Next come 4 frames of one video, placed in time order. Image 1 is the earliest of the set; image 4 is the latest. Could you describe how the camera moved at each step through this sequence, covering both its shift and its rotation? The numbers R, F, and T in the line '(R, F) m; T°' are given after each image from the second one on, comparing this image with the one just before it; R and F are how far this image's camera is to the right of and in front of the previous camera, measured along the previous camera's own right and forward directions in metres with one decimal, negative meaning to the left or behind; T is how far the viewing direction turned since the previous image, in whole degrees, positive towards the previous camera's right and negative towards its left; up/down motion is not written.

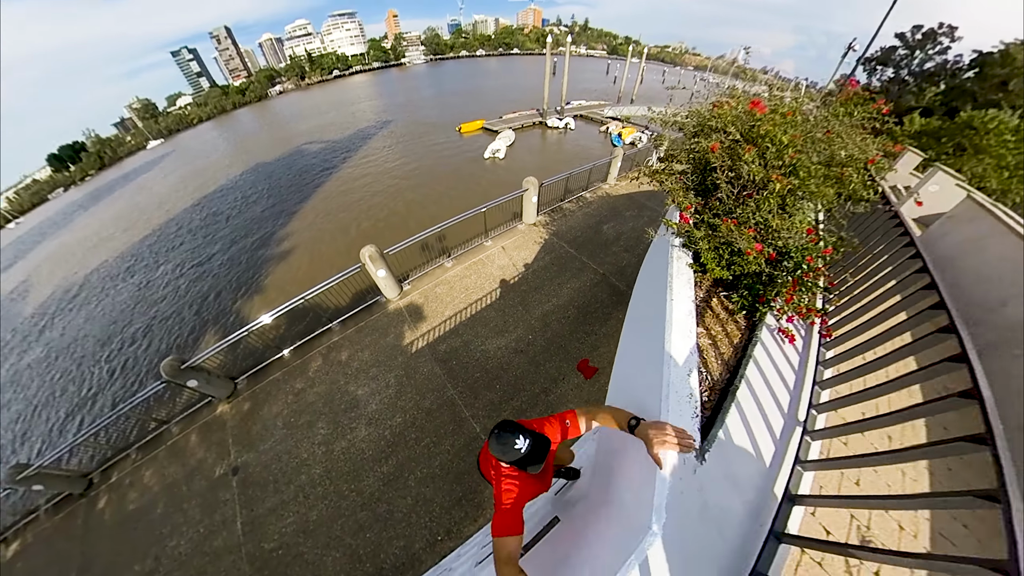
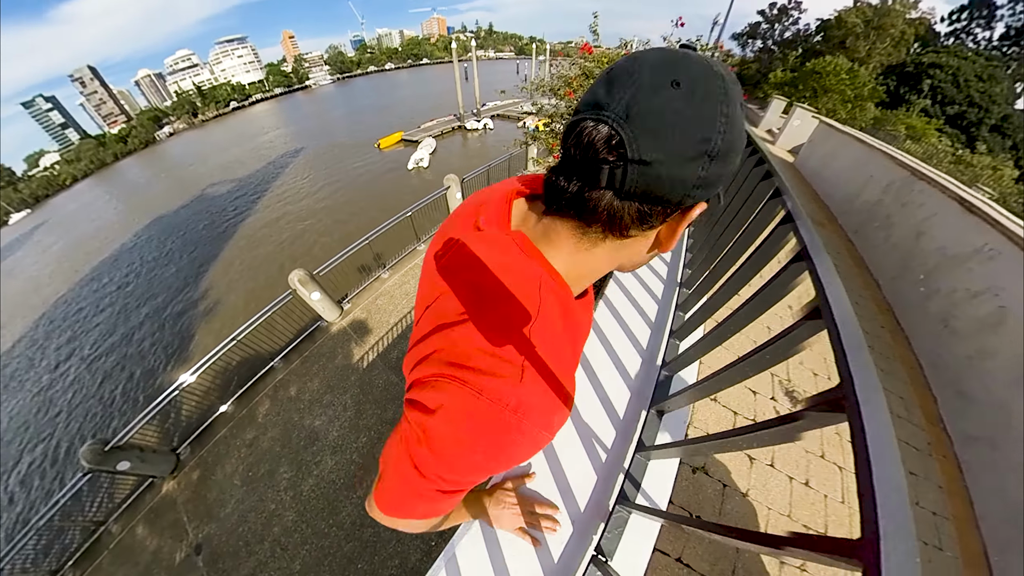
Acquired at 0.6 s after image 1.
(+0.3, 0.0) m; +3°
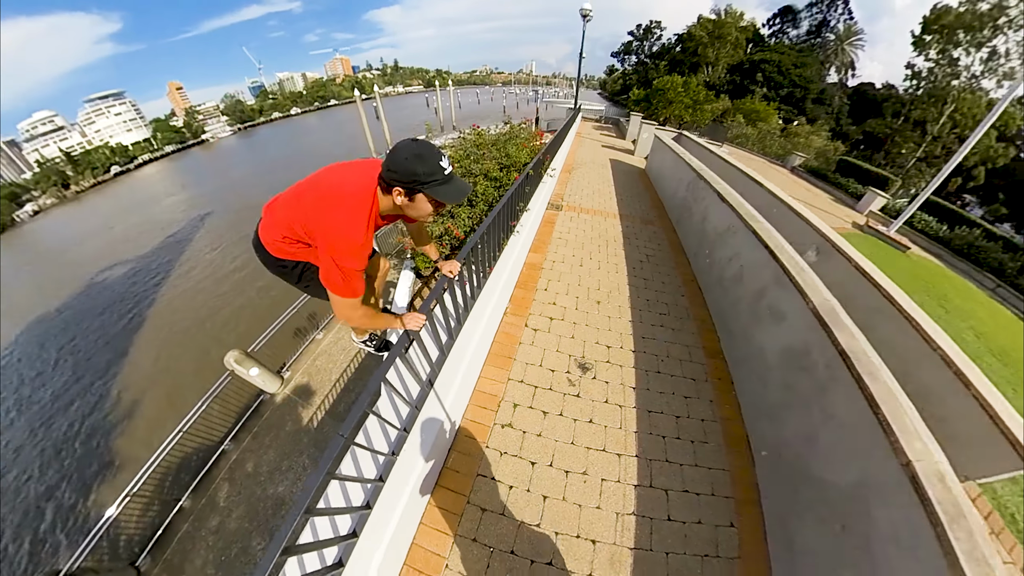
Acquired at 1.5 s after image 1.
(+0.4, -0.7) m; +8°
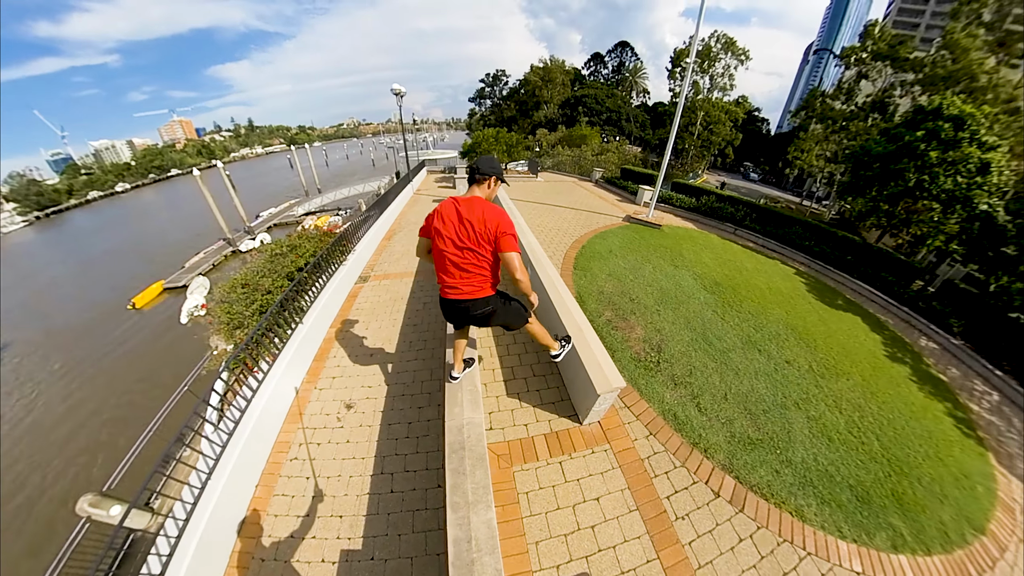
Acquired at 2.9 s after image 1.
(+1.4, -1.1) m; +14°
